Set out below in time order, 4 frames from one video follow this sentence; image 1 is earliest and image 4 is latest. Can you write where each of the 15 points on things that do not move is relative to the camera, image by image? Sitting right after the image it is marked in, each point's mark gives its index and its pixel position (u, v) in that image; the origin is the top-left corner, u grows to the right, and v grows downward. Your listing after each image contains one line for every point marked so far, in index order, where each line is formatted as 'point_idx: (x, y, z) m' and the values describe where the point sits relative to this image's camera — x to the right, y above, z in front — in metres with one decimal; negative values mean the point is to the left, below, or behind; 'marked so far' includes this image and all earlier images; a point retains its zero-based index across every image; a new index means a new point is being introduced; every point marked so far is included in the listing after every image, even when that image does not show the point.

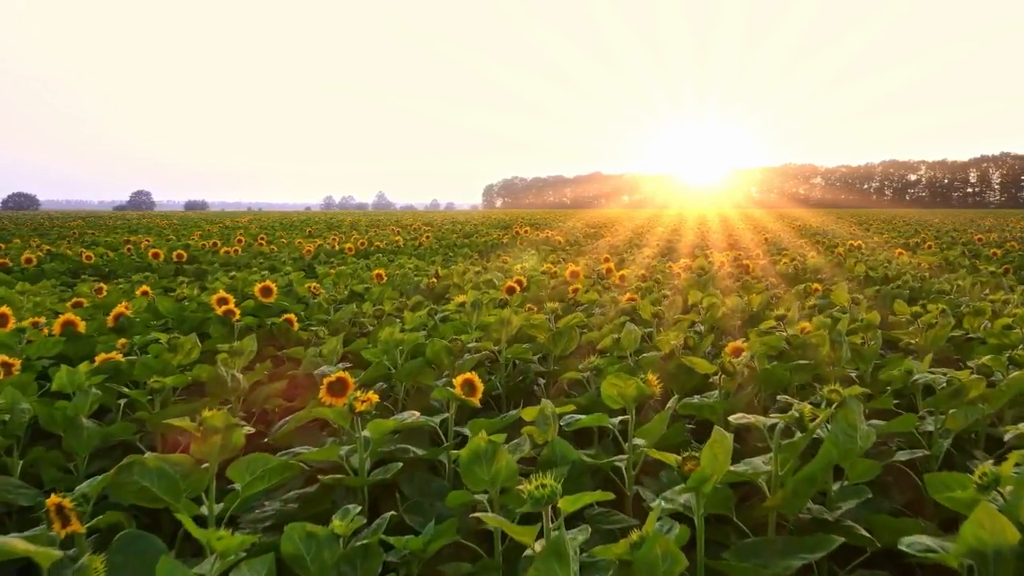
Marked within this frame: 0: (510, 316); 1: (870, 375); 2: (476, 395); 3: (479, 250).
0: (0.0, -0.1, +3.5) m
1: (+1.2, -0.3, +3.3) m
2: (-0.1, -0.3, +2.6) m
3: (-0.4, +0.5, +11.5) m
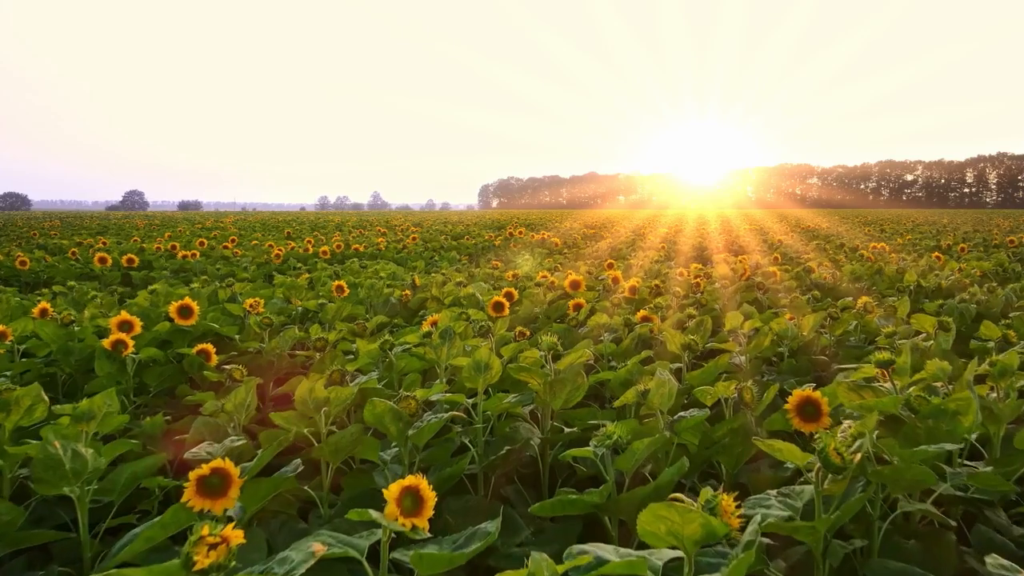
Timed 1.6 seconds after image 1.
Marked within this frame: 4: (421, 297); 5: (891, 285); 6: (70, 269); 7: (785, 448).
0: (-0.1, -0.2, +2.5) m
1: (+1.2, -0.4, +2.3) m
2: (-0.1, -0.4, +1.6) m
3: (-0.5, +0.4, +10.5) m
4: (-0.5, 0.0, +5.3) m
5: (+2.4, 0.0, +6.3) m
6: (-3.5, +0.2, +7.8) m
7: (+0.5, -0.3, +1.8) m
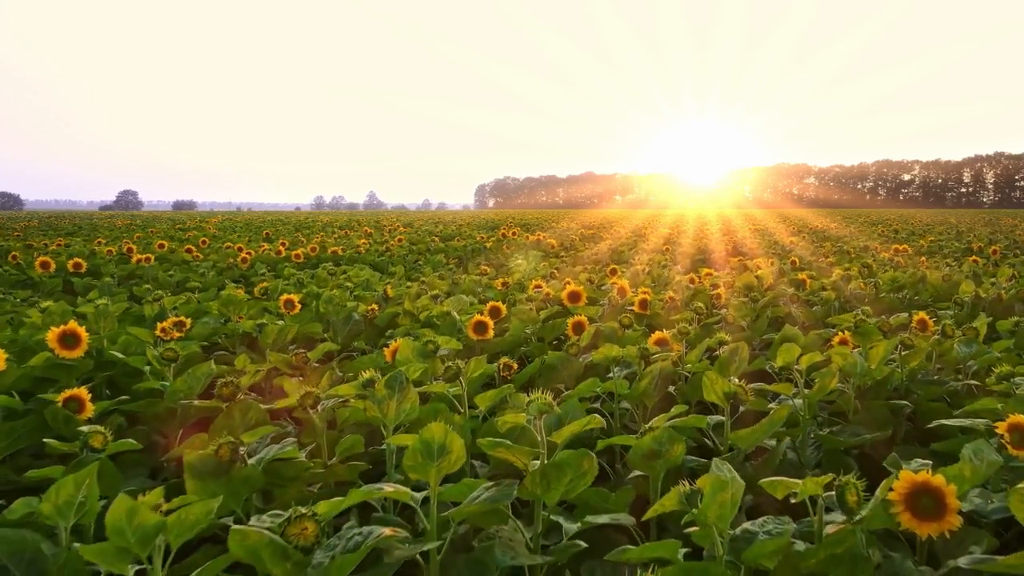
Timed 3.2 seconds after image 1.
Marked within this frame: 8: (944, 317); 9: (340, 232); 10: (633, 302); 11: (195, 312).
0: (-0.1, -0.2, +1.6) m
1: (+1.1, -0.4, +1.4) m
2: (-0.2, -0.4, +0.7) m
3: (-0.6, +0.3, +9.6) m
4: (-0.5, -0.1, +4.4) m
5: (+2.4, 0.0, +5.4) m
6: (-3.6, +0.1, +6.9) m
7: (+0.4, -0.3, +0.9) m
8: (+1.9, -0.1, +4.2) m
9: (-2.5, +0.8, +14.7) m
10: (+0.6, -0.1, +4.6) m
11: (-1.4, -0.1, +4.2) m
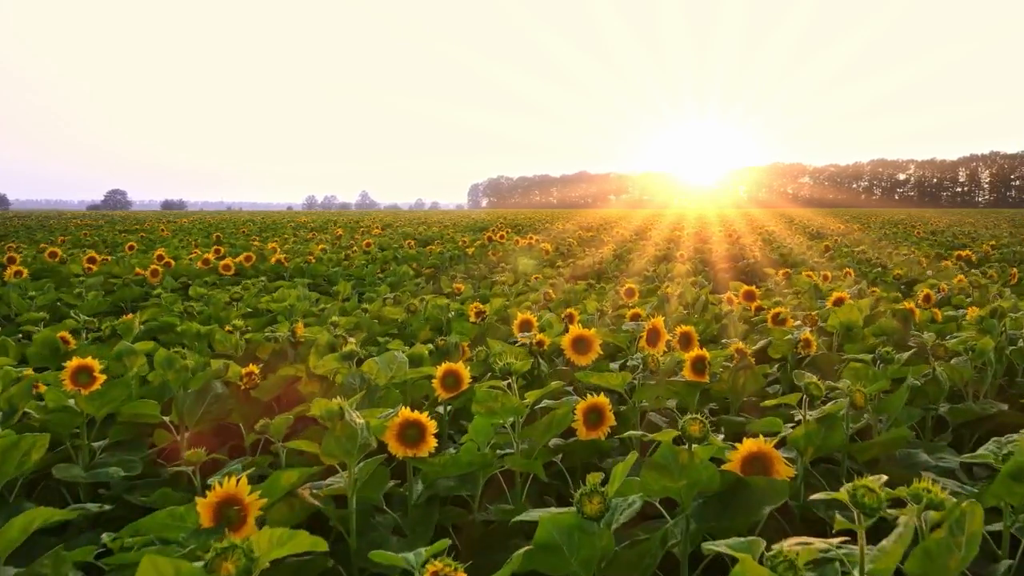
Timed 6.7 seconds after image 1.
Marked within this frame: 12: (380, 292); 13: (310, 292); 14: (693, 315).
0: (-0.2, -0.4, -0.1) m
1: (+1.0, -0.6, -0.3) m
2: (-0.2, -0.6, -1.1) m
3: (-0.7, +0.2, +7.9) m
4: (-0.6, -0.2, +2.6) m
5: (+2.3, -0.2, +3.6) m
6: (-3.7, 0.0, +5.1) m
7: (+0.4, -0.5, -0.9) m
8: (+1.8, -0.3, +2.5) m
9: (-2.7, +0.7, +12.9) m
10: (+0.5, -0.2, +2.9) m
11: (-1.4, -0.2, +2.4) m
12: (-0.7, 0.0, +5.4) m
13: (-1.1, 0.0, +5.5) m
14: (+0.8, -0.1, +4.4) m
